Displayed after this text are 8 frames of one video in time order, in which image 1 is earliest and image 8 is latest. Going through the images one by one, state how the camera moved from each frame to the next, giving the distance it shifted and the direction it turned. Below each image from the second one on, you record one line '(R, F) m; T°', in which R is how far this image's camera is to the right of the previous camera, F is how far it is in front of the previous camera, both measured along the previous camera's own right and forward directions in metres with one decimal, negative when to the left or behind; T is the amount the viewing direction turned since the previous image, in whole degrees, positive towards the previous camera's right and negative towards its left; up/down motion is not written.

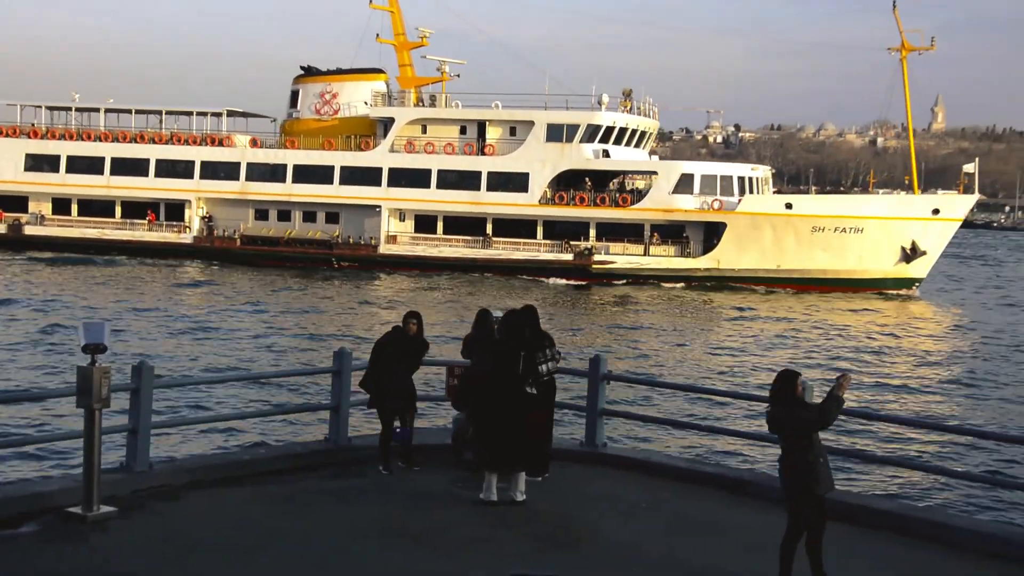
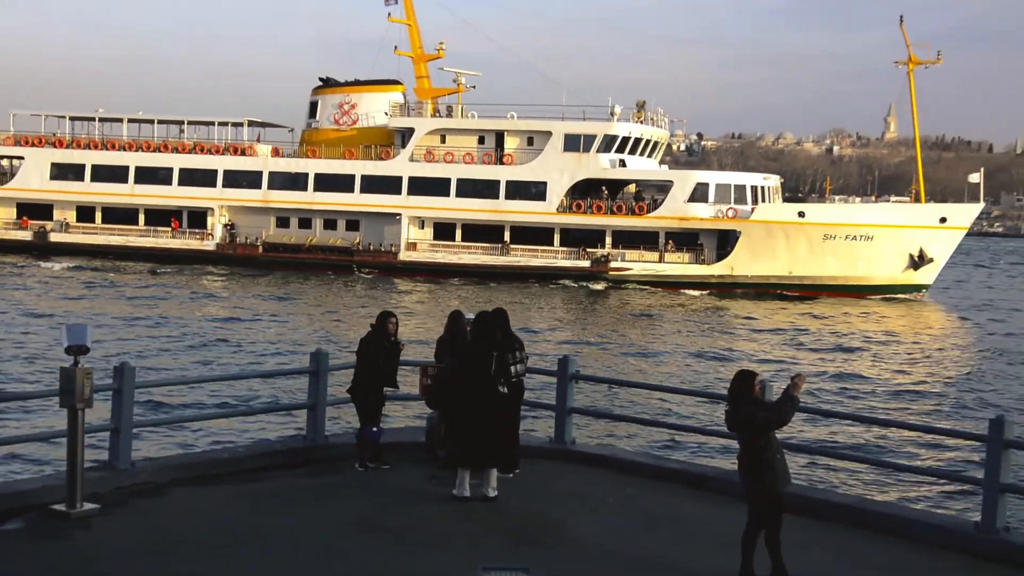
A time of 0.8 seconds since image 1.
(+0.4, -0.3) m; -1°
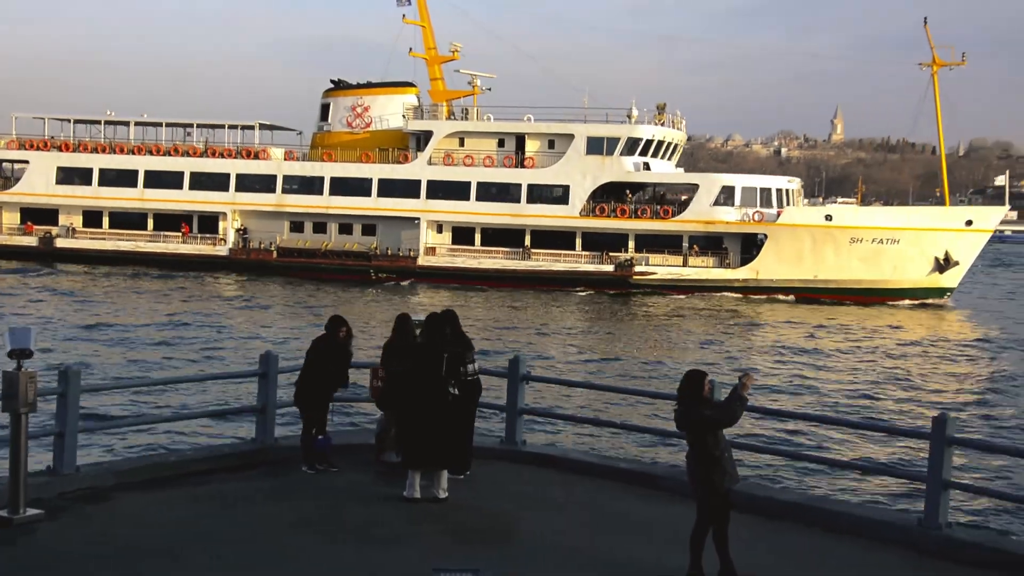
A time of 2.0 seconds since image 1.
(+0.6, 0.0) m; -1°
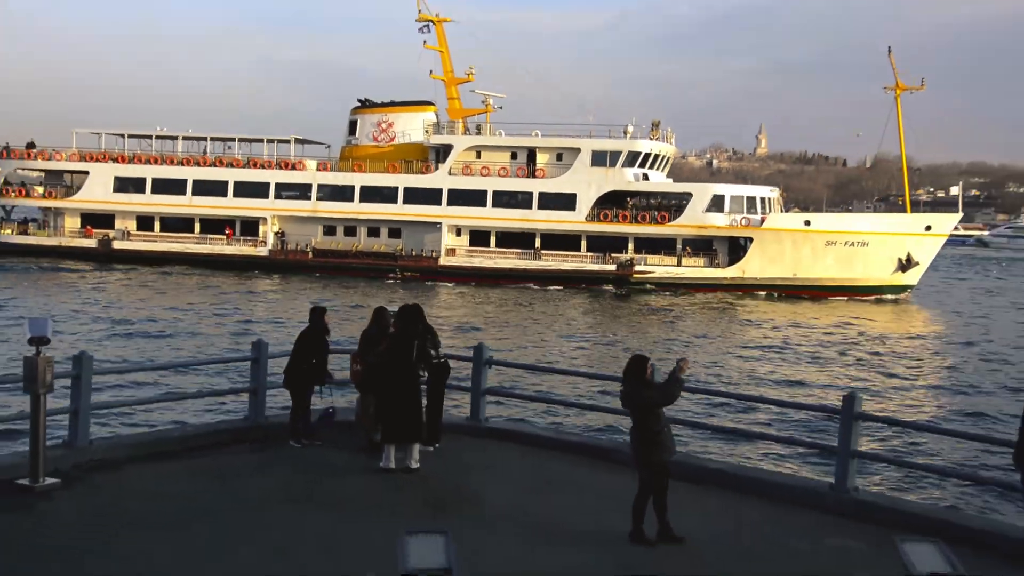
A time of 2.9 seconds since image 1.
(+0.4, -1.0) m; 0°
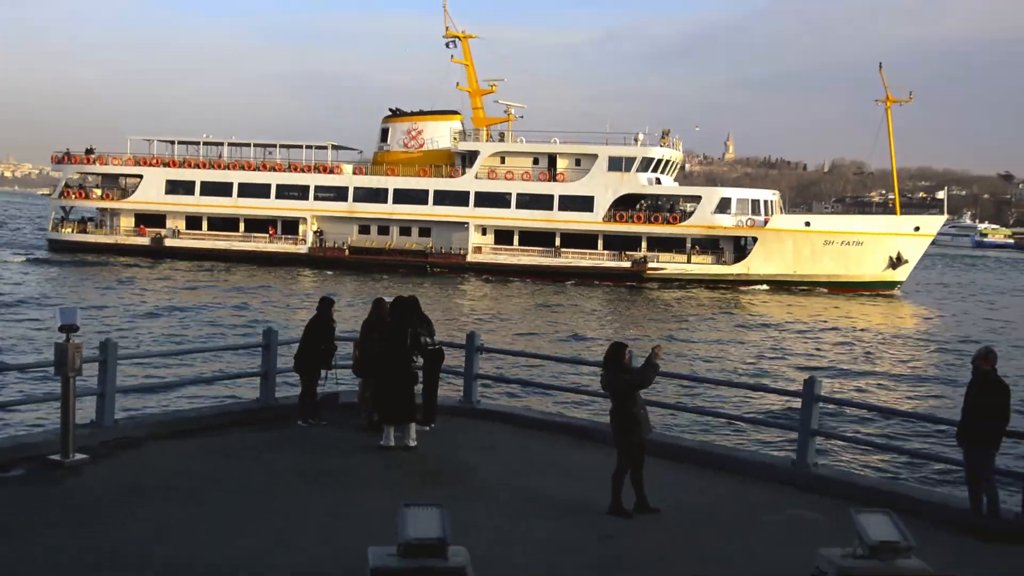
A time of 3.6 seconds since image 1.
(+0.2, -0.8) m; -1°
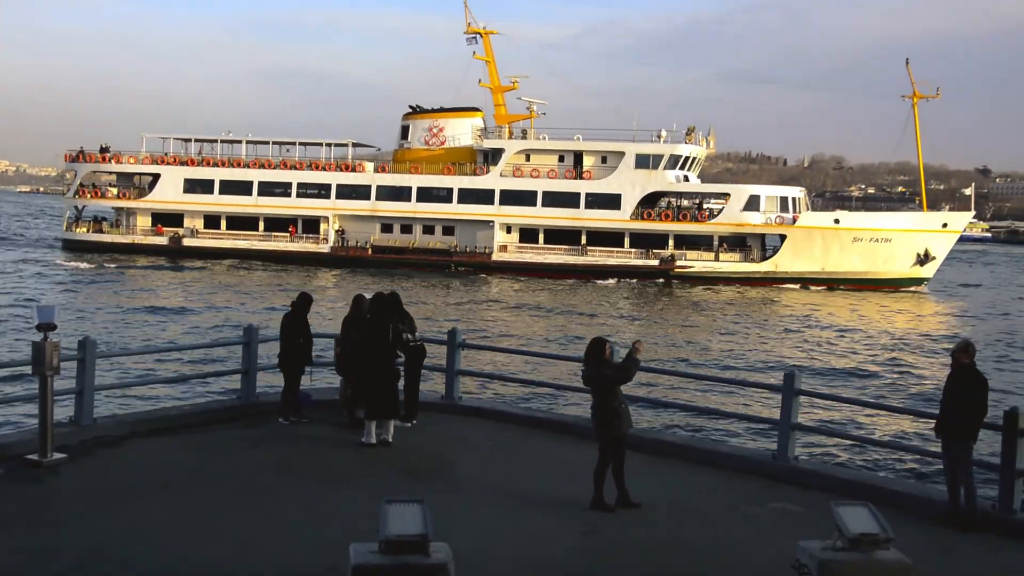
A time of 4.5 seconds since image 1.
(+0.6, +0.1) m; -2°
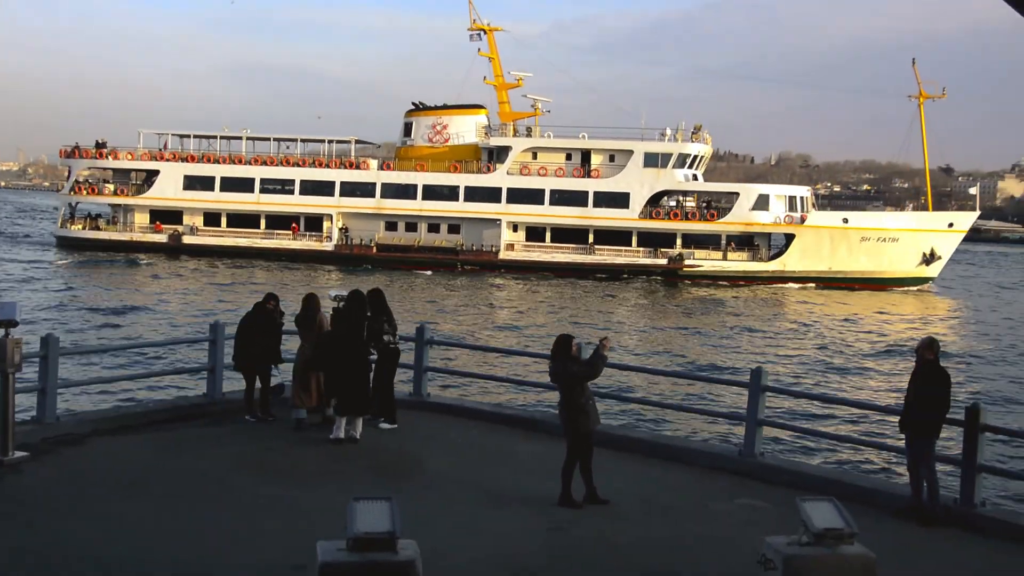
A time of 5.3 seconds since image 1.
(+0.5, +0.1) m; -1°
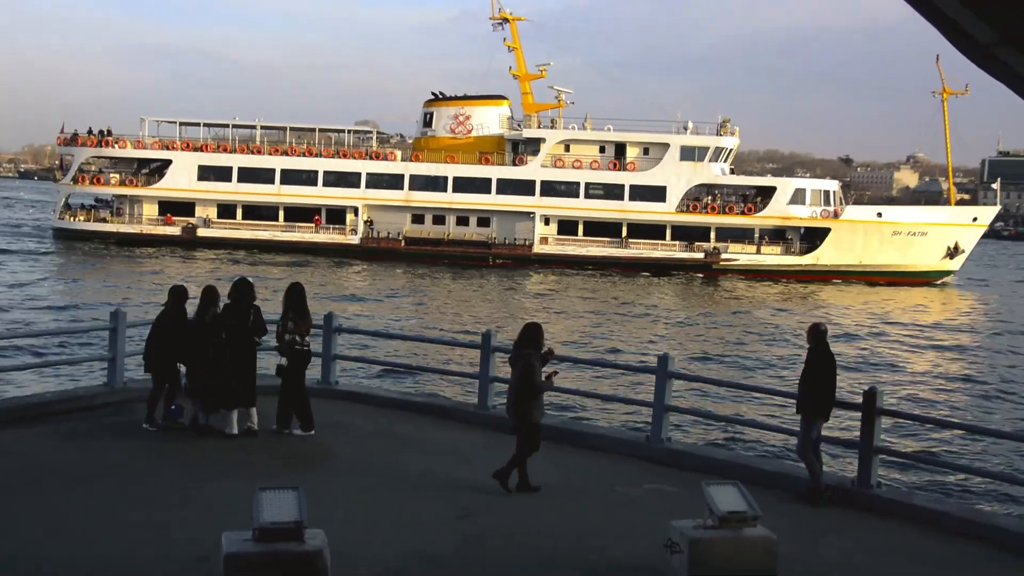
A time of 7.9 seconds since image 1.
(+1.5, +0.6) m; -4°
